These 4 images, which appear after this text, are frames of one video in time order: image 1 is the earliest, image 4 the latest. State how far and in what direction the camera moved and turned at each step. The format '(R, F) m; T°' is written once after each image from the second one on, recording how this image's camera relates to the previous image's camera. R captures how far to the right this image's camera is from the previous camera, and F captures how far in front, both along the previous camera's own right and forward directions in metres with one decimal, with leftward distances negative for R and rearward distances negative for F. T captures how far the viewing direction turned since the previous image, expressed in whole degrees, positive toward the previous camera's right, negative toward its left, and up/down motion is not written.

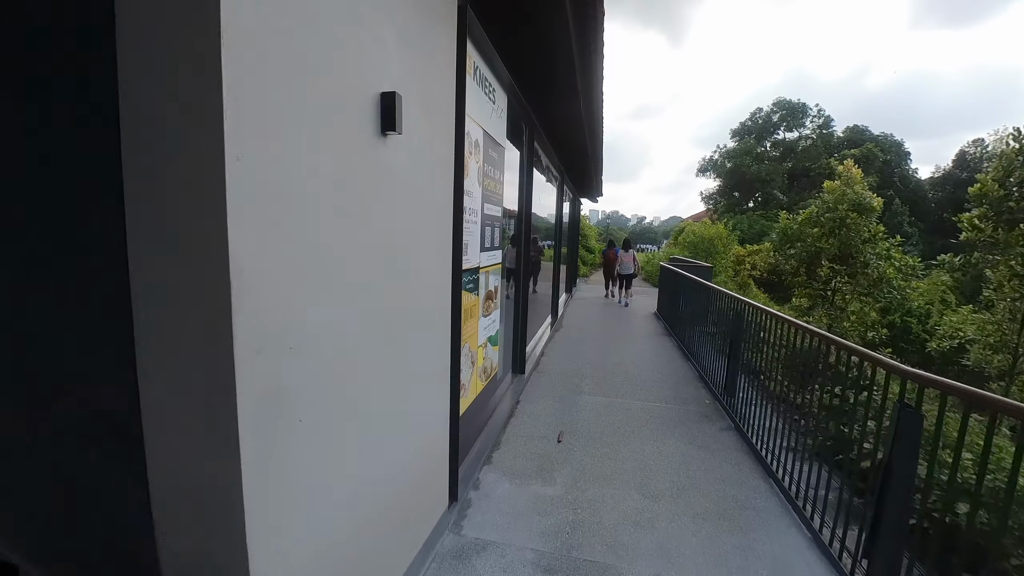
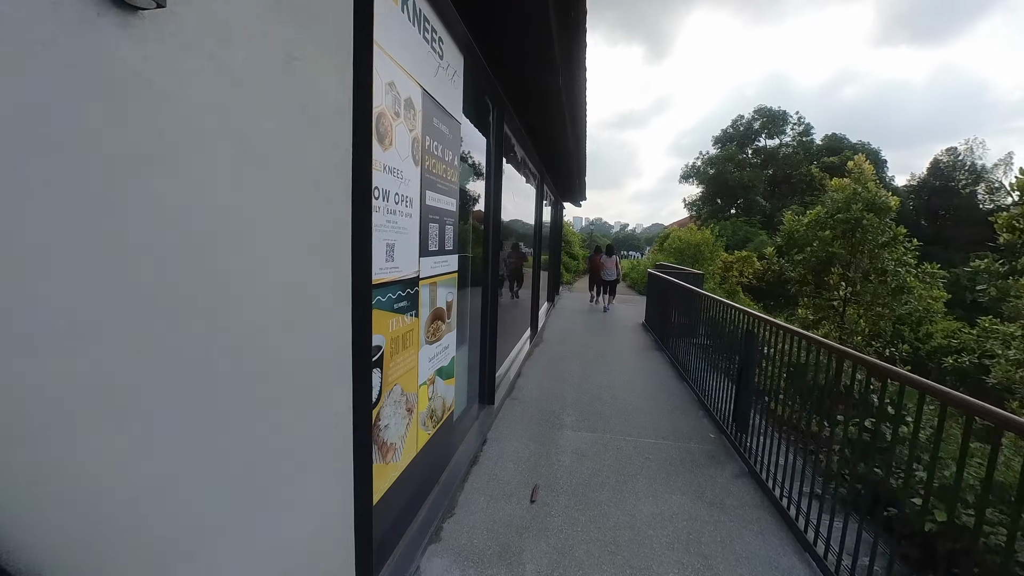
(+0.1, +0.6) m; +2°
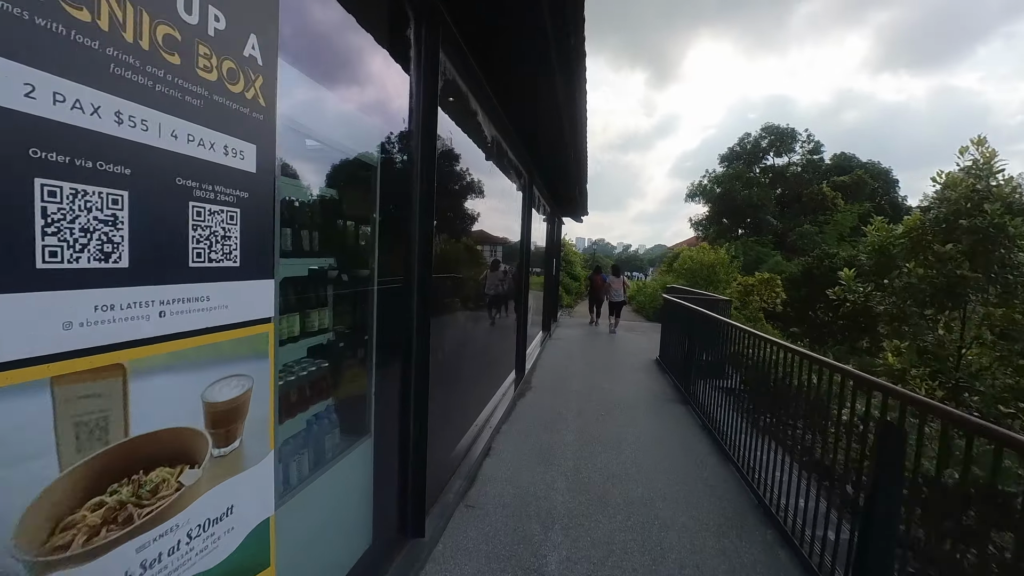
(+0.2, +1.2) m; 0°
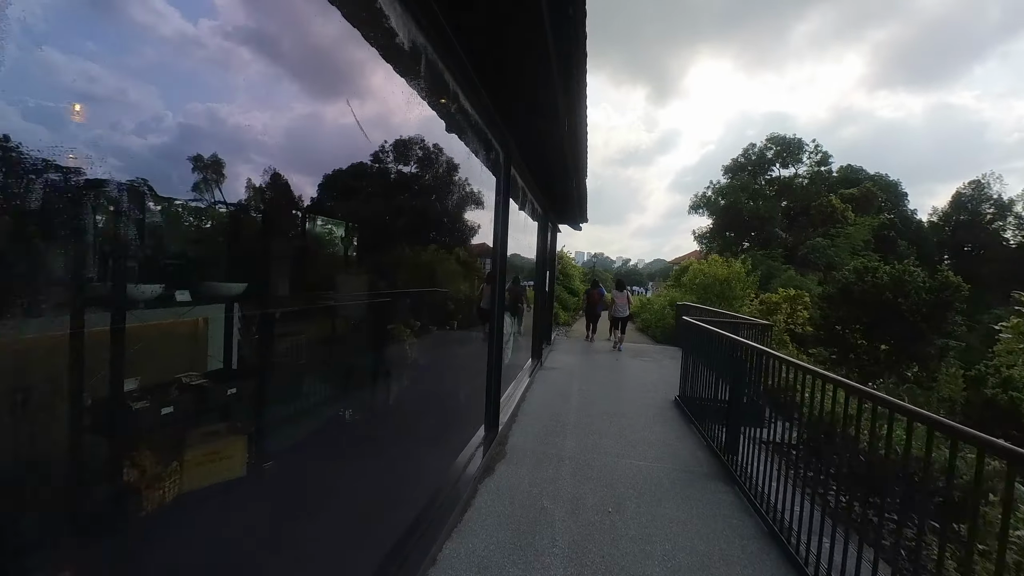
(+0.2, +1.2) m; 0°
